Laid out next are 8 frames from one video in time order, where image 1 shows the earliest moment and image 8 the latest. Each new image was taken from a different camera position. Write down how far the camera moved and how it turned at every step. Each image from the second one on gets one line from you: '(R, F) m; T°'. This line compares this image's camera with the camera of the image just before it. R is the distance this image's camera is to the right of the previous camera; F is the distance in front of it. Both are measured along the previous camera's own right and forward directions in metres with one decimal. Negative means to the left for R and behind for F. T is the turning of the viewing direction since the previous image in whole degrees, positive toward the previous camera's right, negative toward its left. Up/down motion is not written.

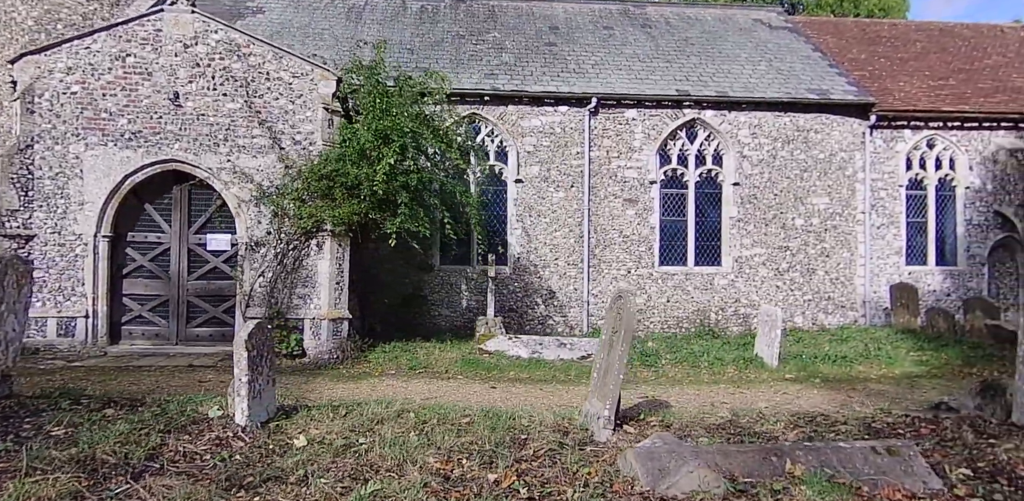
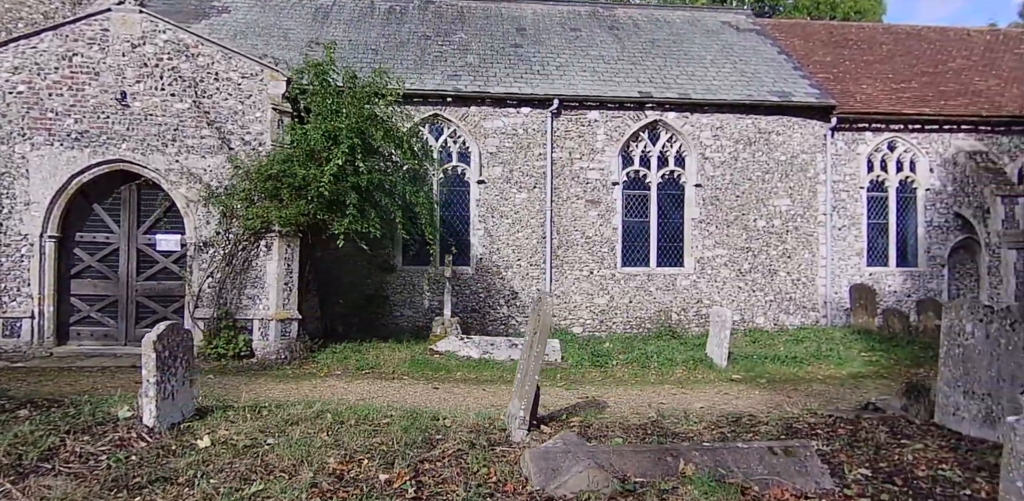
(+0.7, 0.0) m; +1°
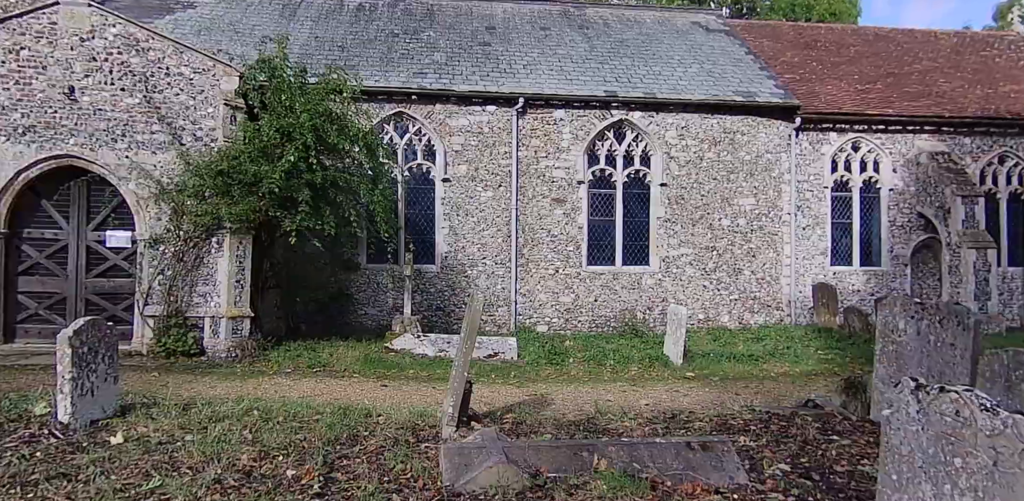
(+0.5, 0.0) m; +1°
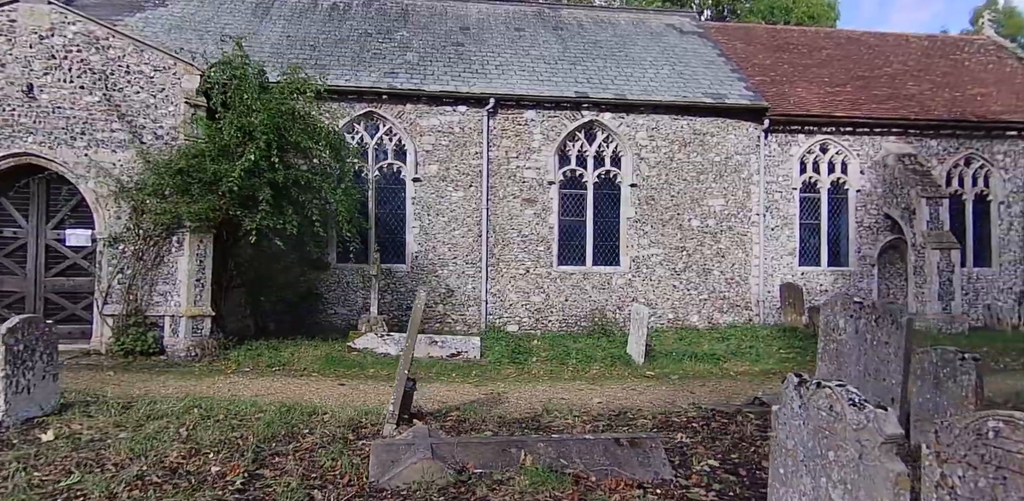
(+0.4, -0.1) m; +1°
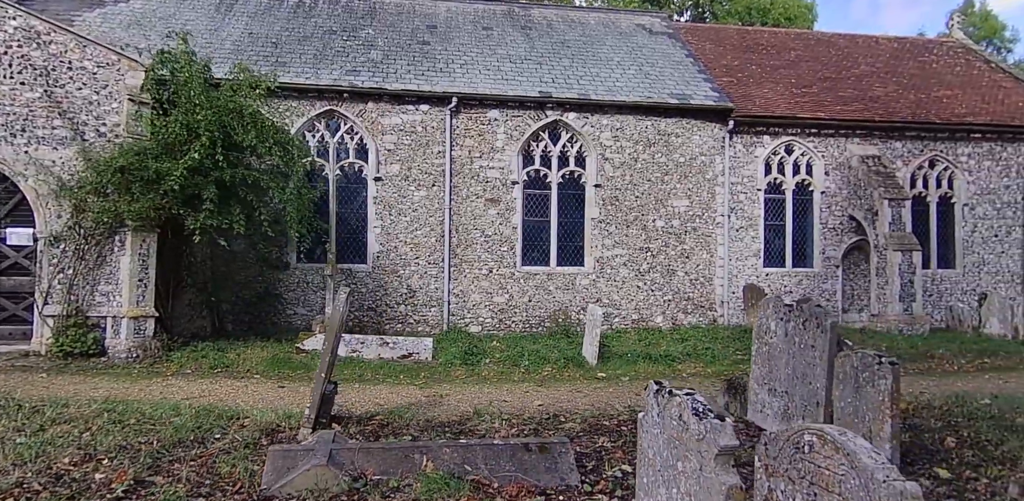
(+0.6, +0.1) m; +1°
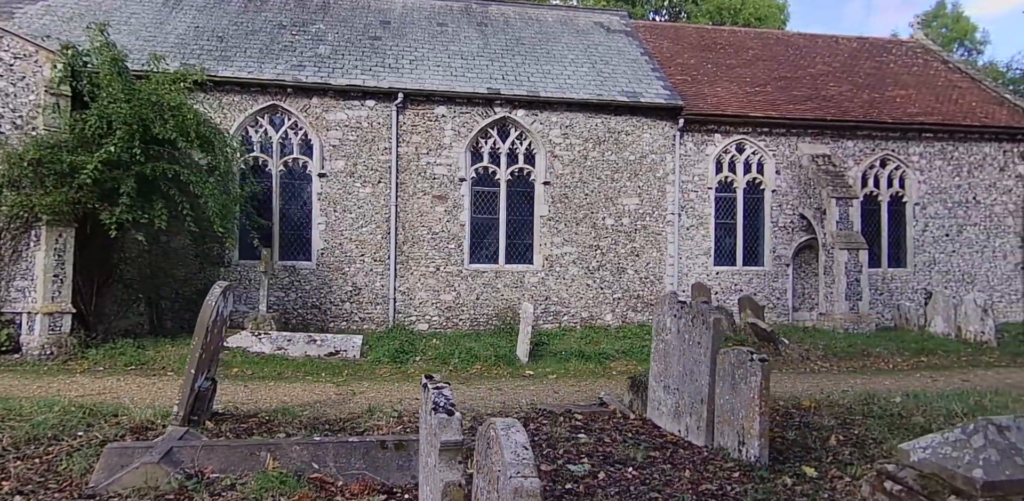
(+1.0, +0.1) m; +1°
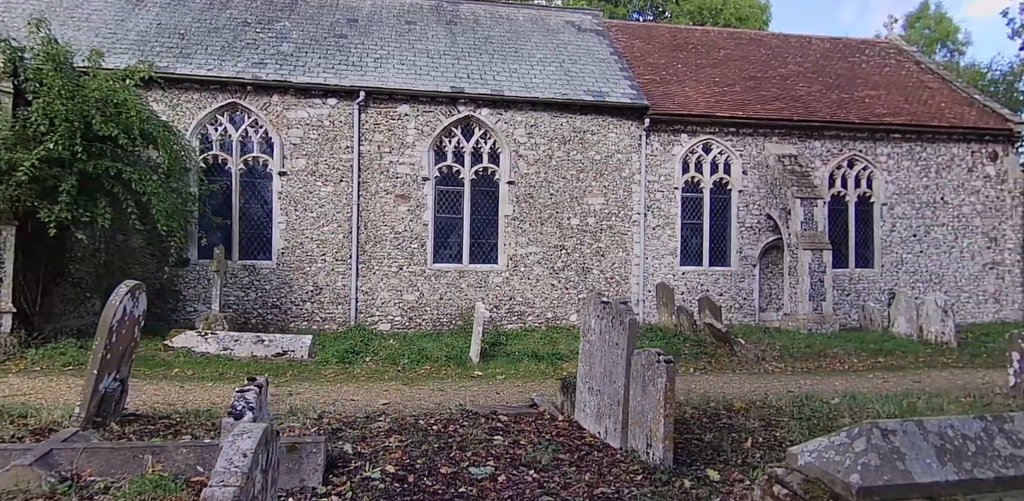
(+0.7, +0.1) m; 0°
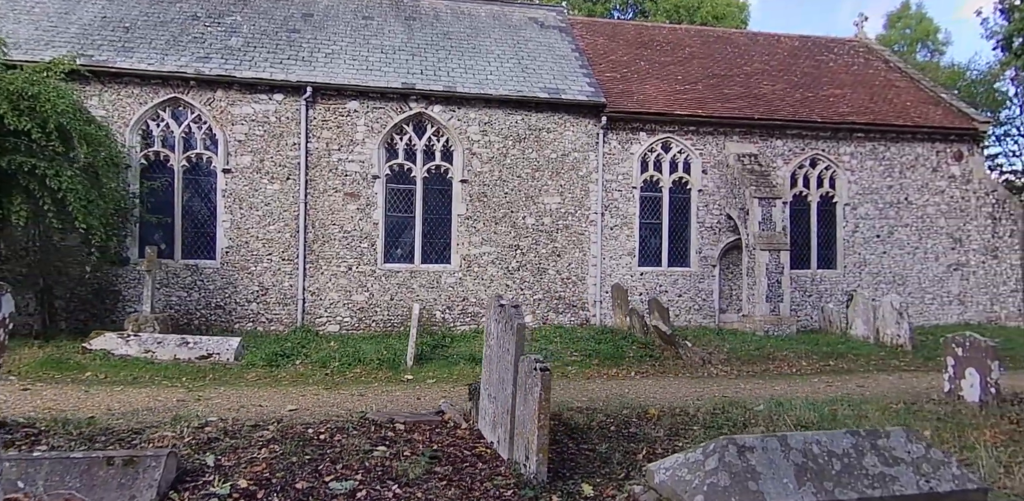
(+0.9, +0.3) m; 0°
